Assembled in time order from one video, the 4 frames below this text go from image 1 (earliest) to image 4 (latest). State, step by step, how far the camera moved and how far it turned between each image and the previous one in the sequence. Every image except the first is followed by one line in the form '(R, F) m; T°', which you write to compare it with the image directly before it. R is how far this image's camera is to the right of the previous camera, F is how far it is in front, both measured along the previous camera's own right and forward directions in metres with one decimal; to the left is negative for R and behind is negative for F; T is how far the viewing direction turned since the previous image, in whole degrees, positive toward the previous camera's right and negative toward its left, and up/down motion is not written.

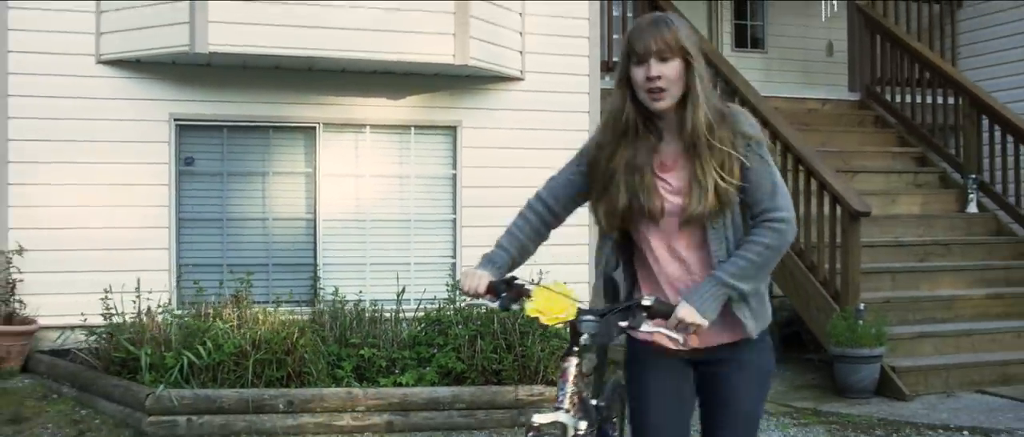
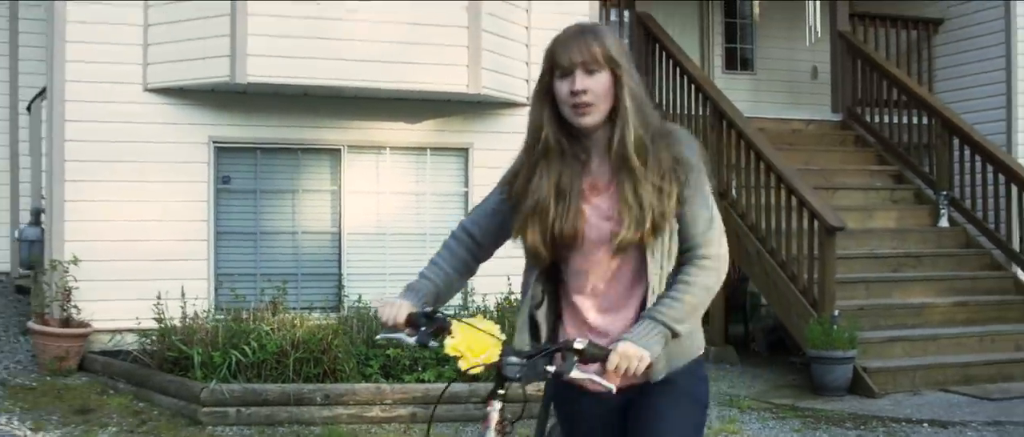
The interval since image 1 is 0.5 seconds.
(-0.1, -0.6) m; 0°
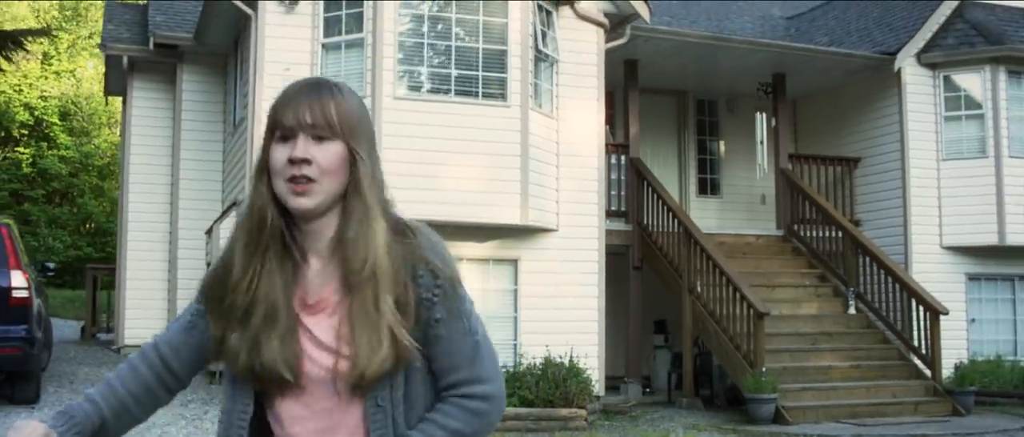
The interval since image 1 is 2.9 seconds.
(-0.3, -3.3) m; 0°
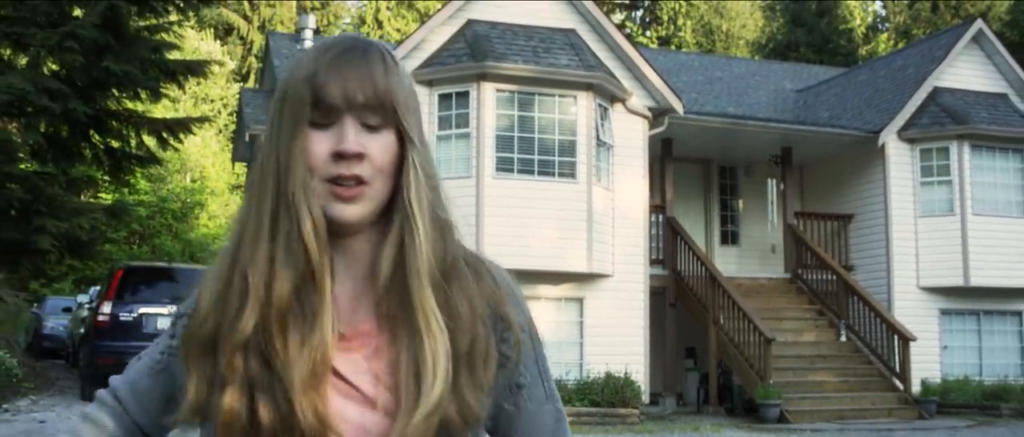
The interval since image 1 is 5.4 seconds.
(-0.5, -3.1) m; -1°
